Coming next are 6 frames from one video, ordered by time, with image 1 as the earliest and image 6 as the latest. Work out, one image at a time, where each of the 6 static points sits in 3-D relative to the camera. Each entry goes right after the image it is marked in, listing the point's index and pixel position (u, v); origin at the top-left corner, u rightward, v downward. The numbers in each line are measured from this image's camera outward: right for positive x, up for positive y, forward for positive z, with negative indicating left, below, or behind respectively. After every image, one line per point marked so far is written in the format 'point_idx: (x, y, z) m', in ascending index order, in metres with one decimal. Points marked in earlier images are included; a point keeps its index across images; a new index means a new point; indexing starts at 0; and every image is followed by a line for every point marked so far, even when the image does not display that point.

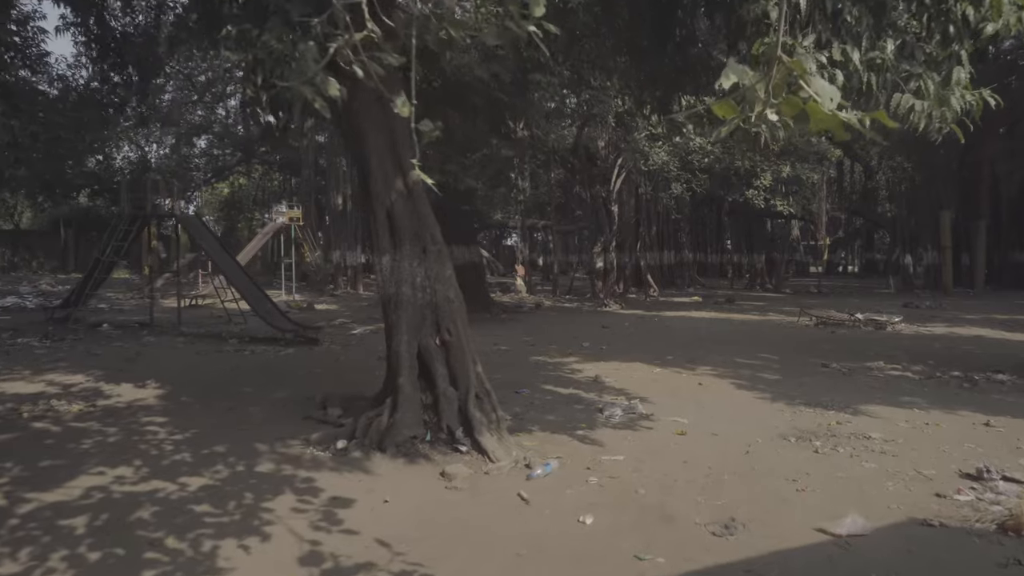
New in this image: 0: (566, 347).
0: (+0.7, -0.7, +9.6) m
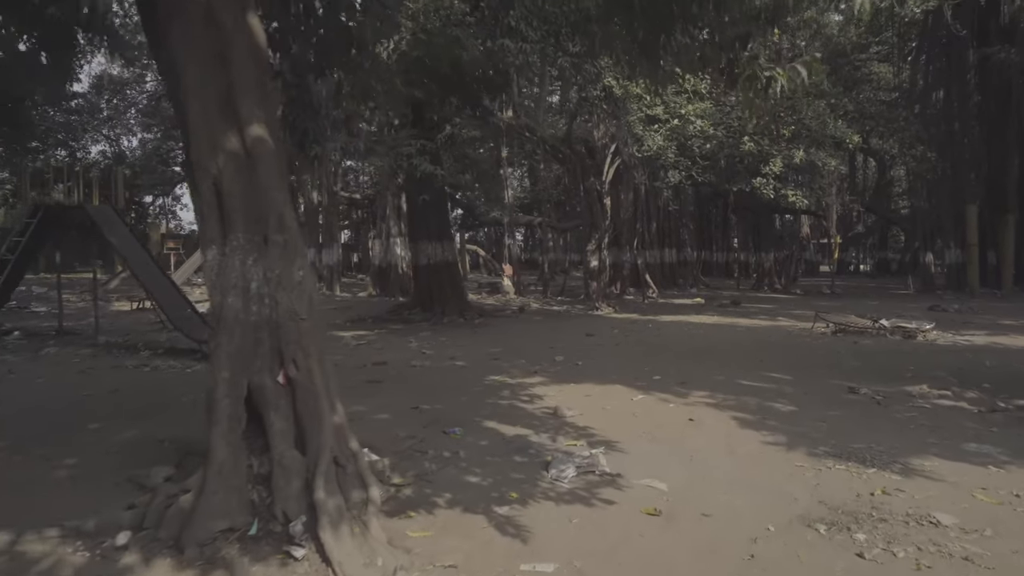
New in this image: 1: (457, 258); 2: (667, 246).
0: (+0.2, -0.8, +7.9) m
1: (-1.0, +0.5, +13.3) m
2: (+4.0, +1.1, +19.4) m
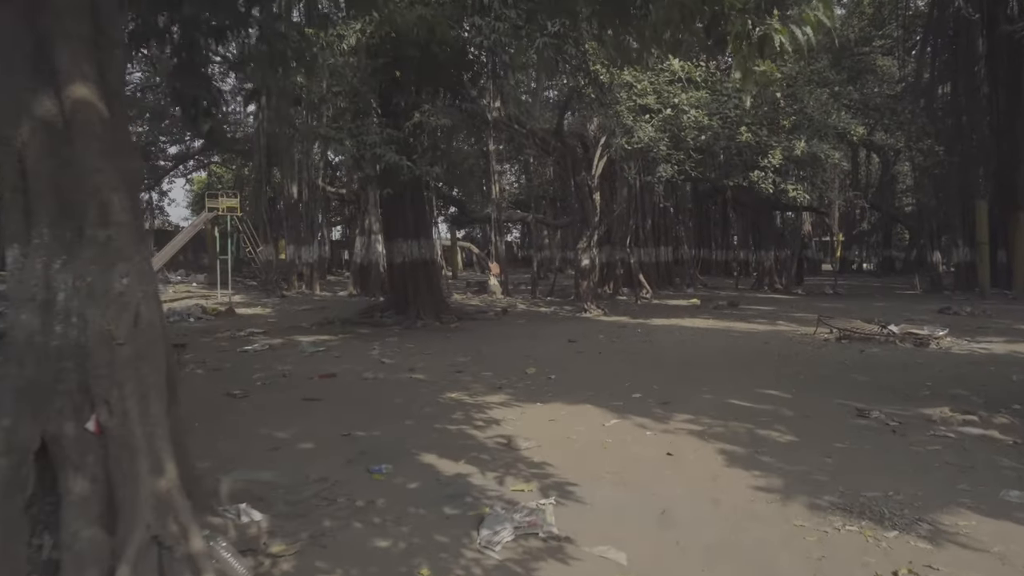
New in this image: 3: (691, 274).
0: (-0.1, -0.8, +7.0) m
1: (-1.3, +0.5, +12.5) m
2: (+3.7, +1.1, +18.6) m
3: (+4.7, +0.4, +19.7) m
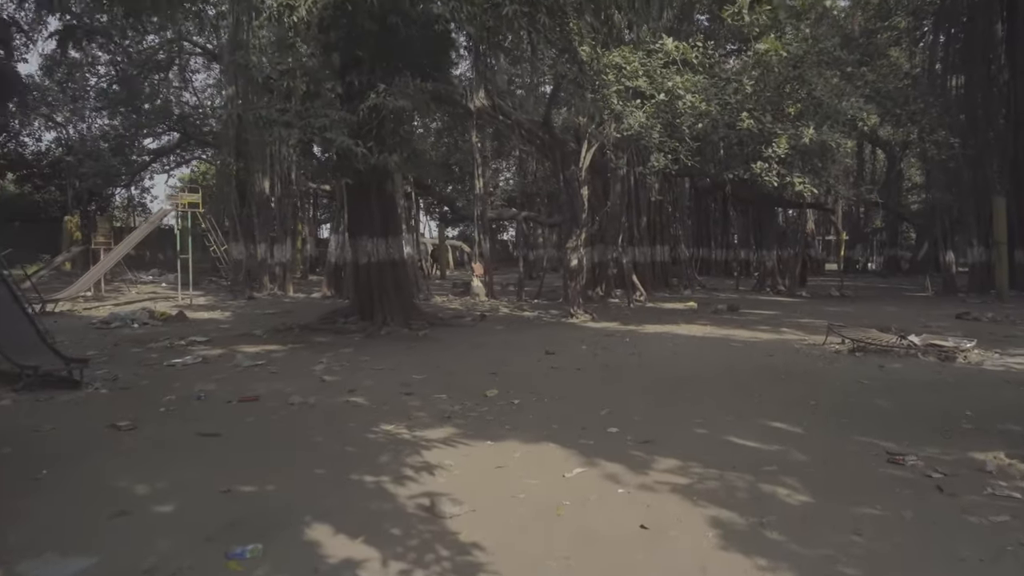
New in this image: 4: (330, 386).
0: (-0.5, -0.9, +5.9) m
1: (-1.6, +0.5, +11.3) m
2: (+3.4, +1.0, +17.4) m
3: (+4.4, +0.3, +18.6) m
4: (-1.6, -0.8, +6.5) m
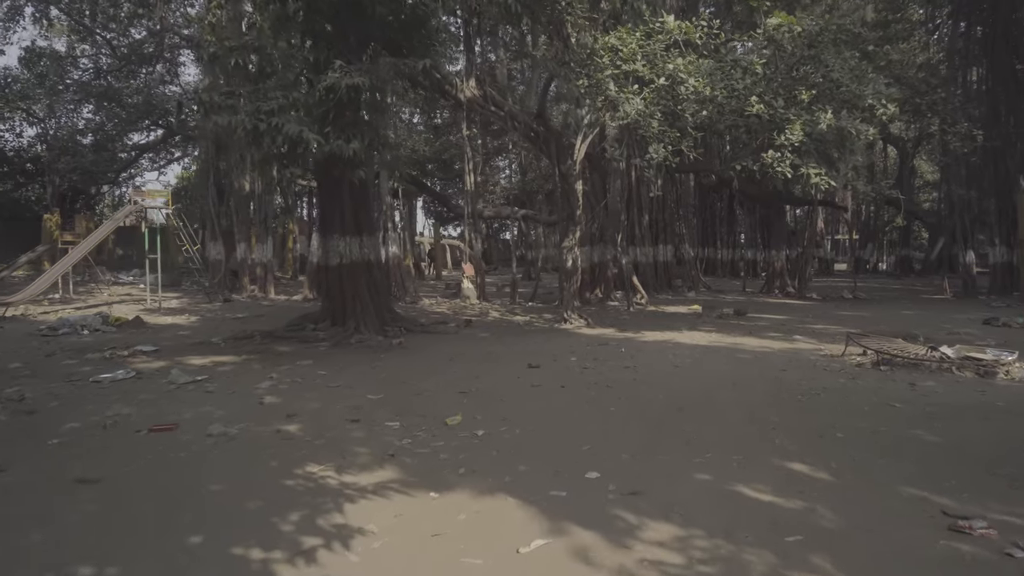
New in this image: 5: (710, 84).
0: (-0.7, -0.9, +4.9) m
1: (-1.8, +0.4, +10.4) m
2: (+3.2, +1.0, +16.4) m
3: (+4.2, +0.3, +17.5) m
4: (-1.8, -0.9, +5.5) m
5: (+2.7, +2.7, +10.2) m
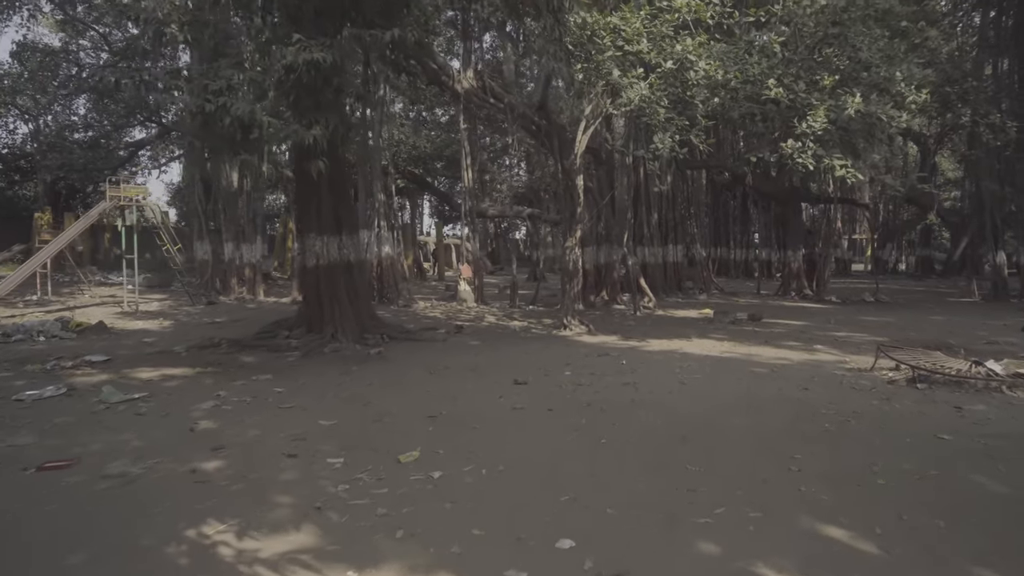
0: (-0.9, -1.0, +4.1) m
1: (-1.9, +0.4, +9.5) m
2: (+3.3, +0.9, +15.5) m
3: (+4.2, +0.2, +16.6) m
4: (-2.0, -0.9, +4.6) m
5: (+2.6, +2.7, +9.3) m
